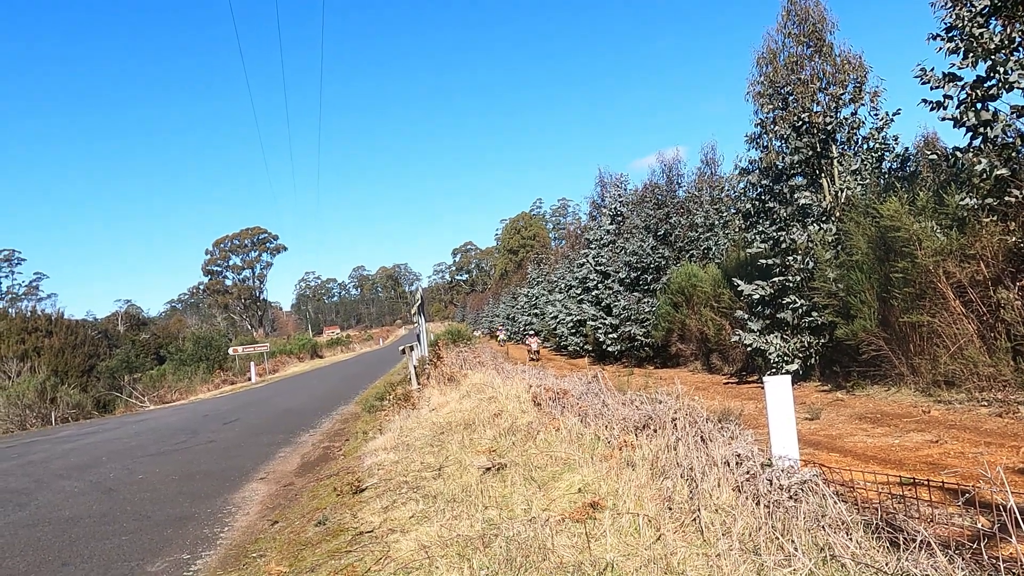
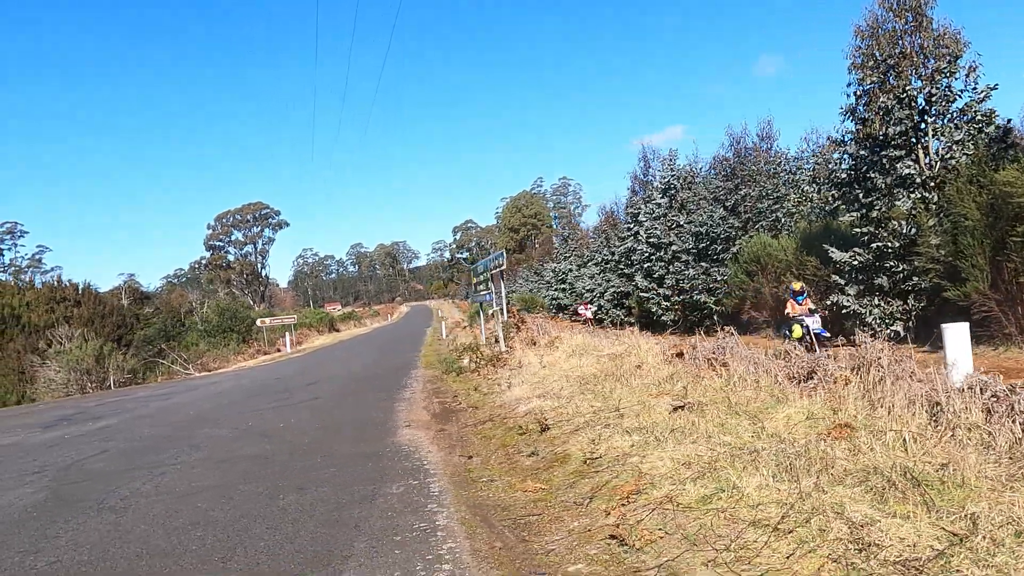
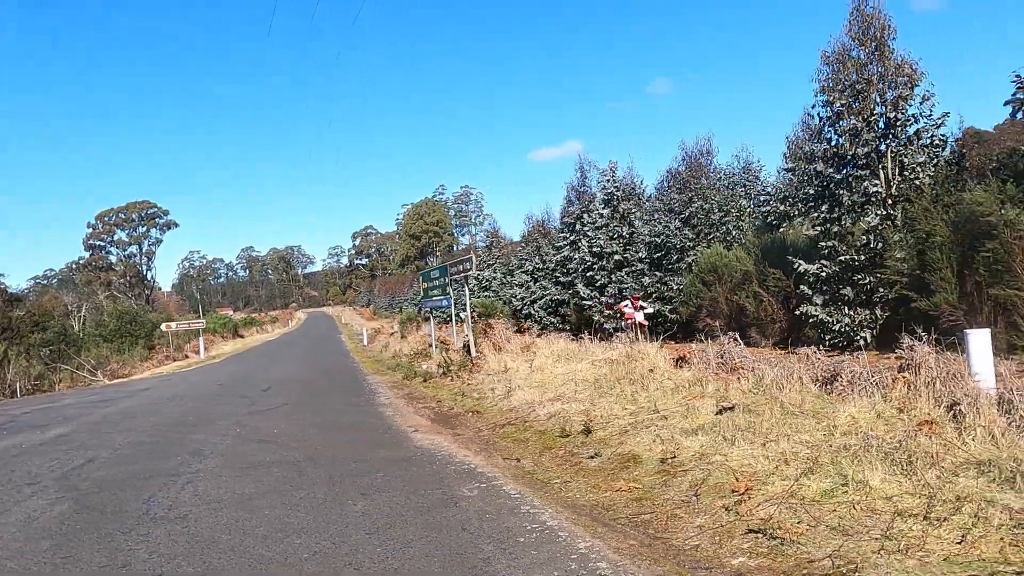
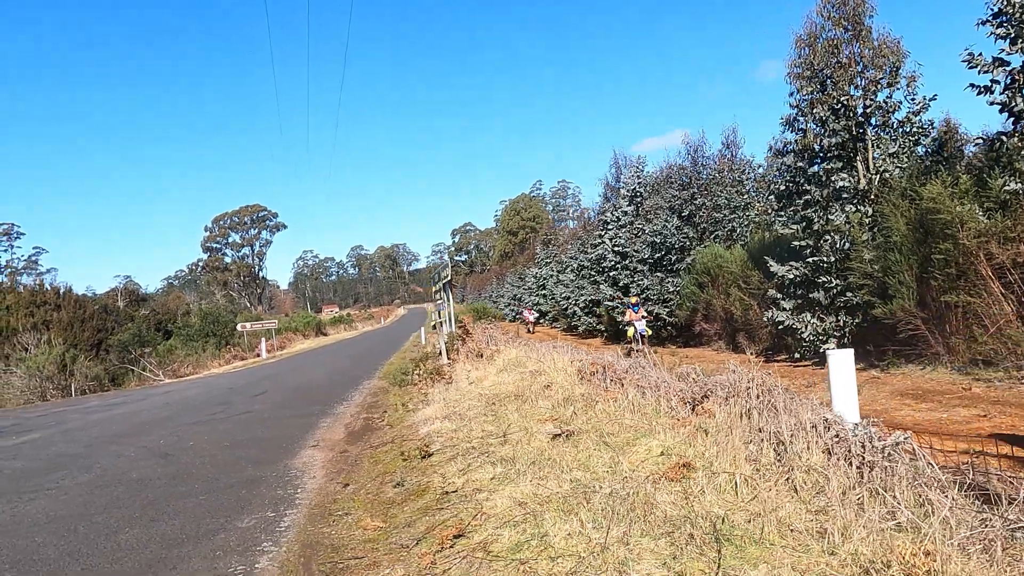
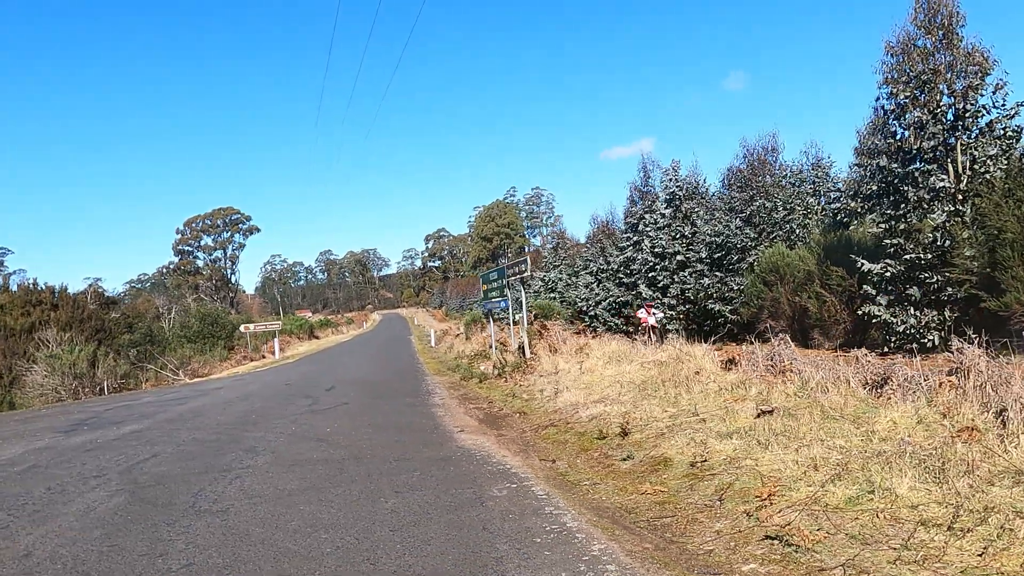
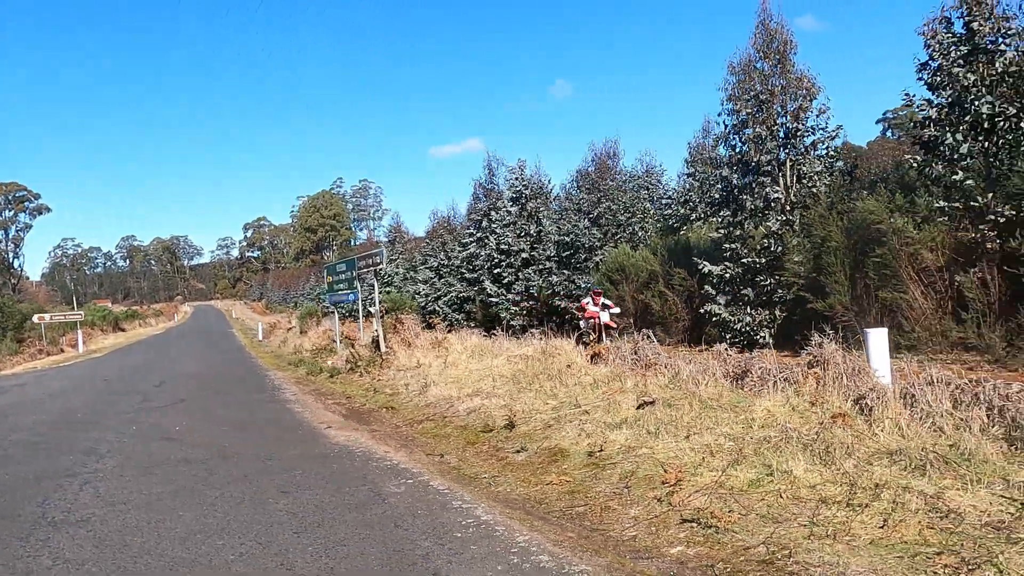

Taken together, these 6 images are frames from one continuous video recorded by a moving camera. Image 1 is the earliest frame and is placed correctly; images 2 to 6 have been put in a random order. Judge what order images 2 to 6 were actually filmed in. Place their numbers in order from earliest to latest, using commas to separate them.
4, 2, 5, 3, 6
